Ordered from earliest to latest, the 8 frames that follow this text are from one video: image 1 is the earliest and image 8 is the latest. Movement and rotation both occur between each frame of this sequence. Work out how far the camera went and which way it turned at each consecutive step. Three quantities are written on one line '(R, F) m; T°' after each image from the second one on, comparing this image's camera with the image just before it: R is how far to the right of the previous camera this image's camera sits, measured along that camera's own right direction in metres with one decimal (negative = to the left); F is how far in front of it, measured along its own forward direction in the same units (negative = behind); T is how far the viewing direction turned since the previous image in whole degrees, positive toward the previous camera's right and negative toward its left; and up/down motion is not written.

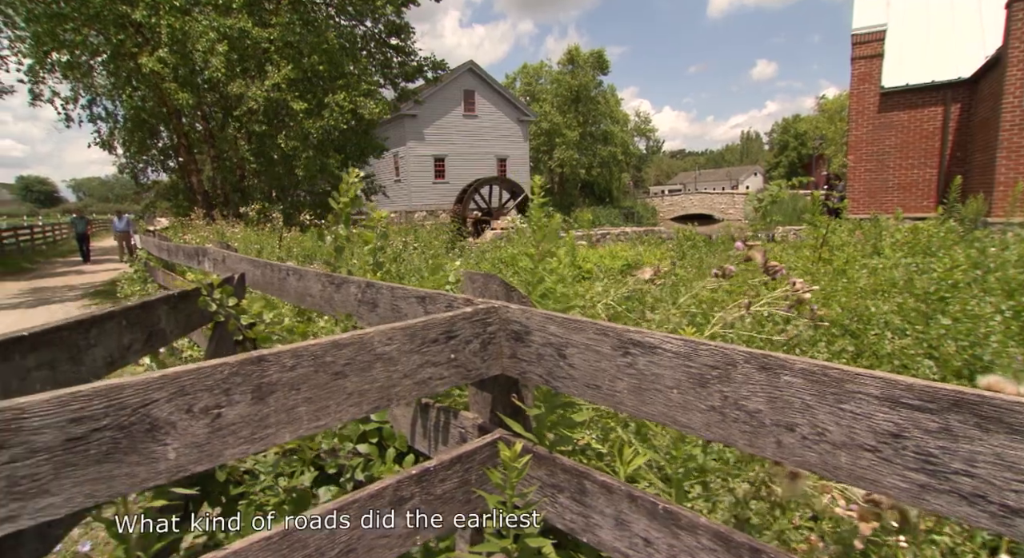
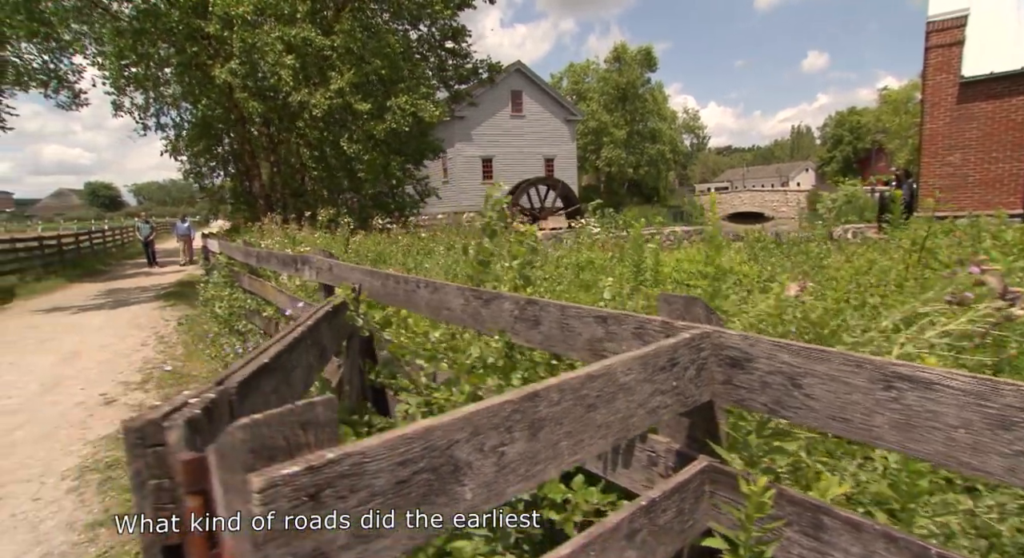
(-0.5, 0.0) m; -4°
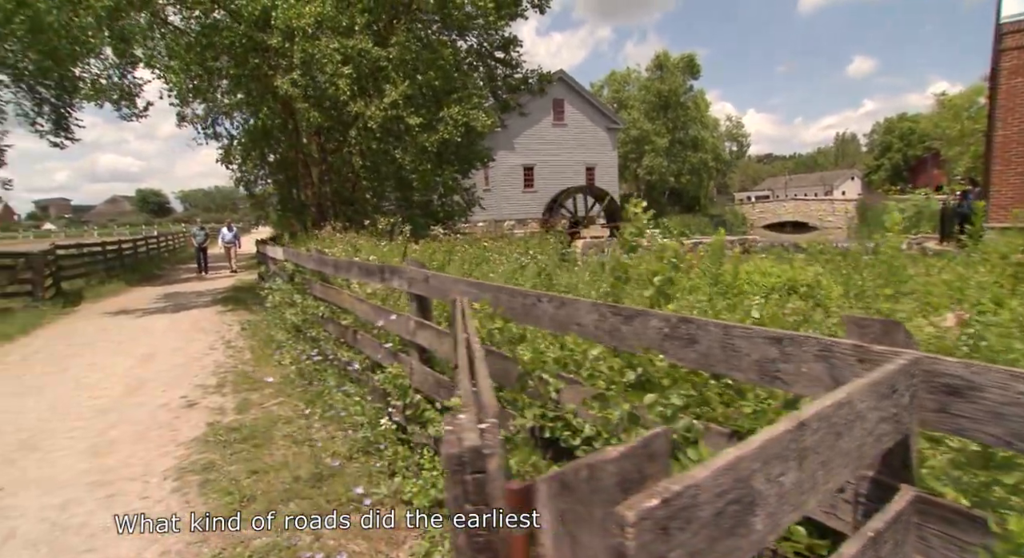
(-0.4, 0.0) m; -3°
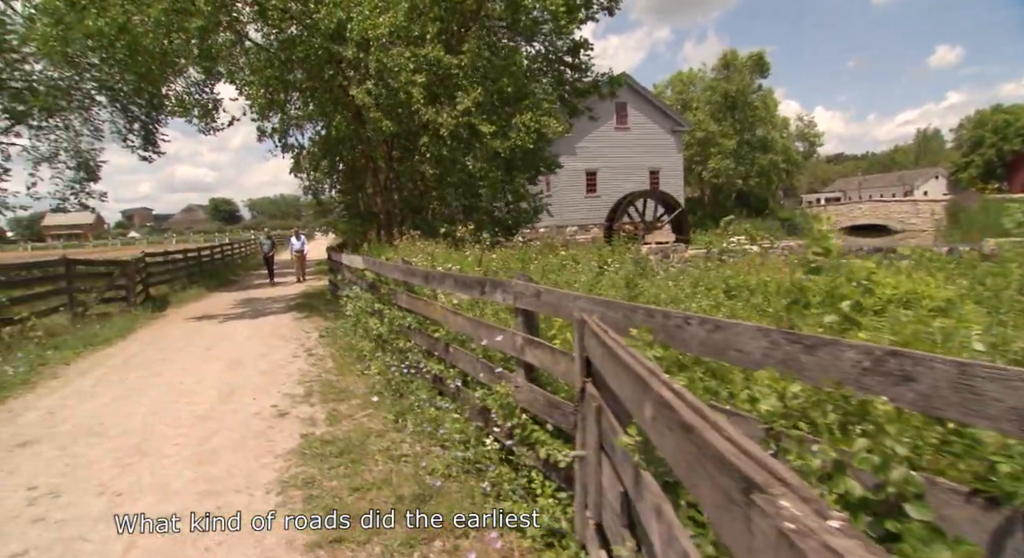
(-0.4, +0.2) m; -5°
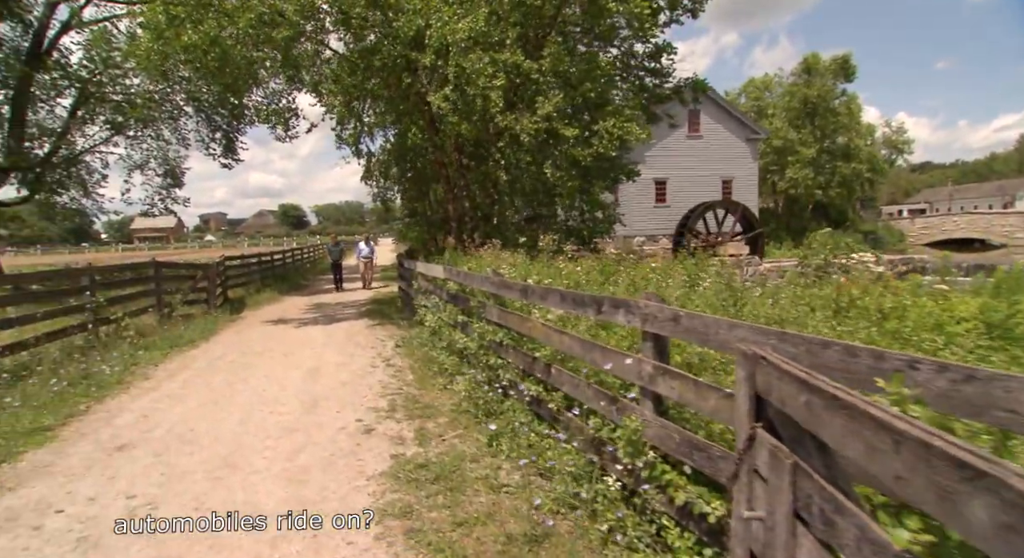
(-0.5, +0.3) m; -6°
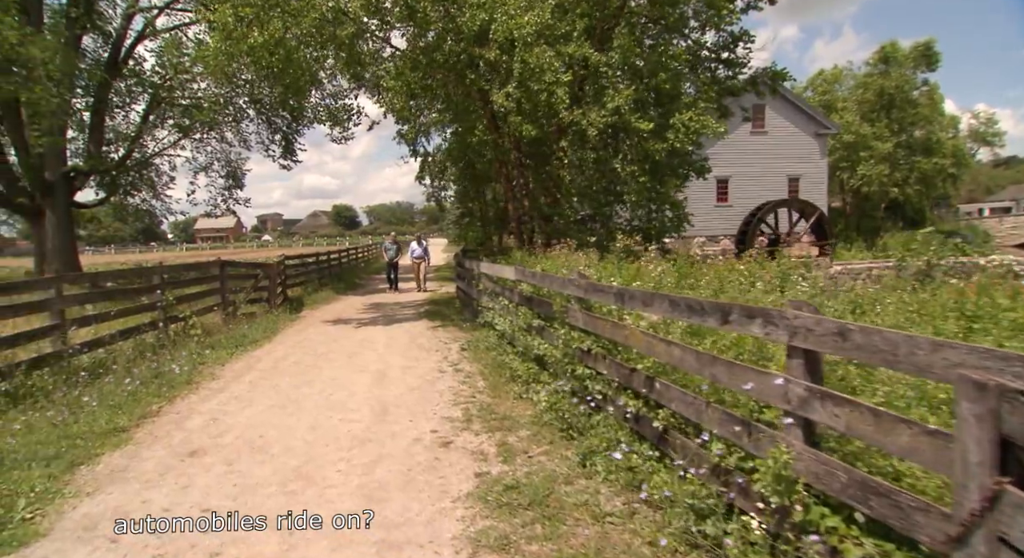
(-0.4, +0.4) m; -5°
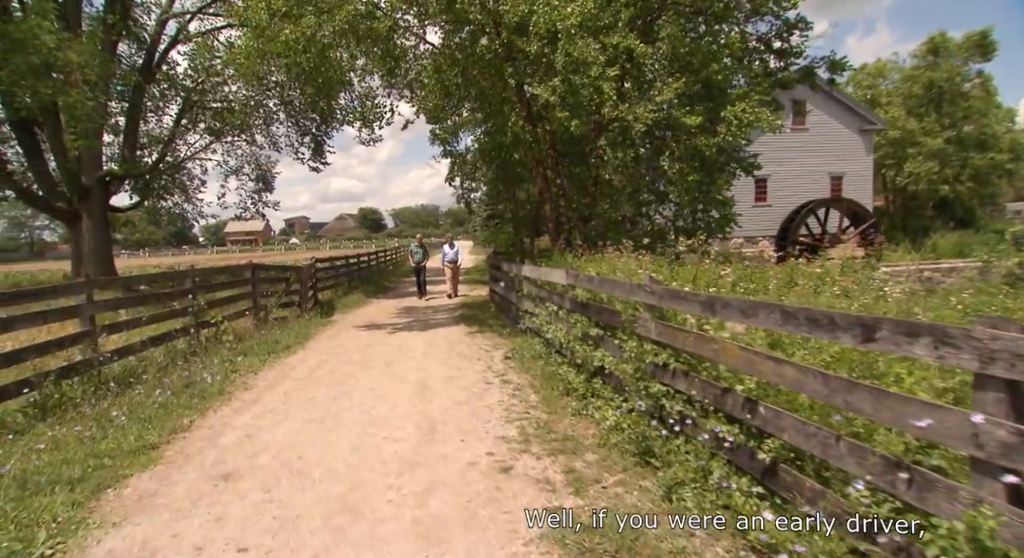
(-0.4, +0.5) m; -2°
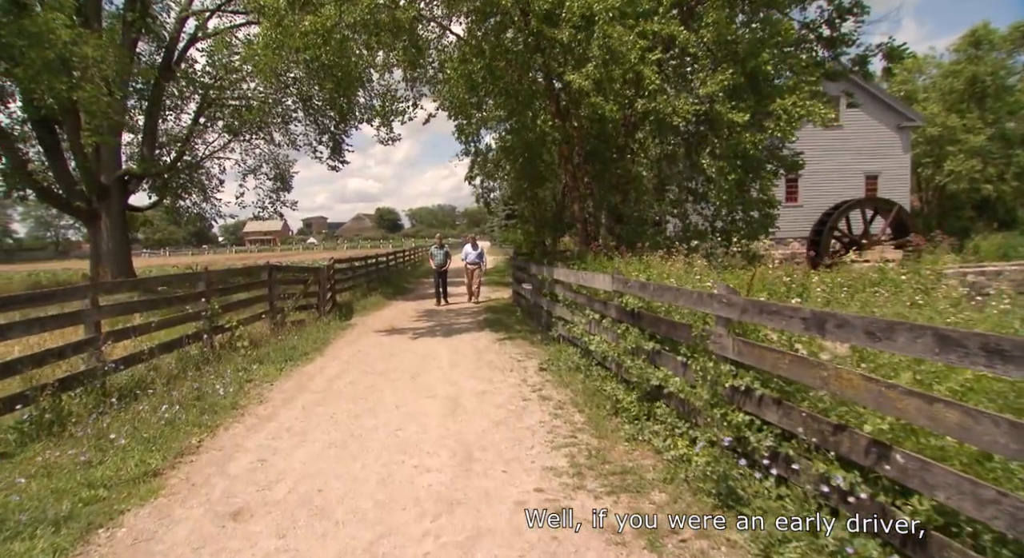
(-0.3, +0.7) m; -2°
